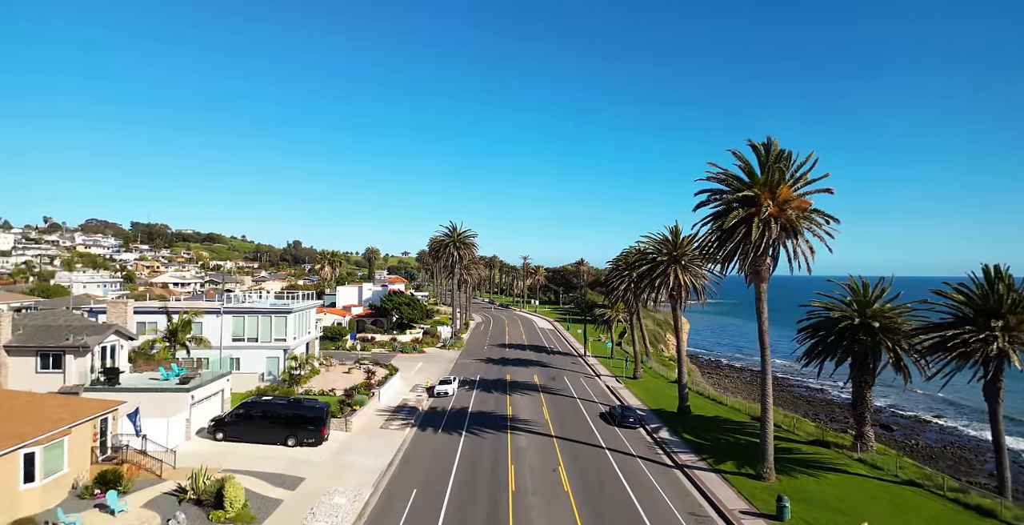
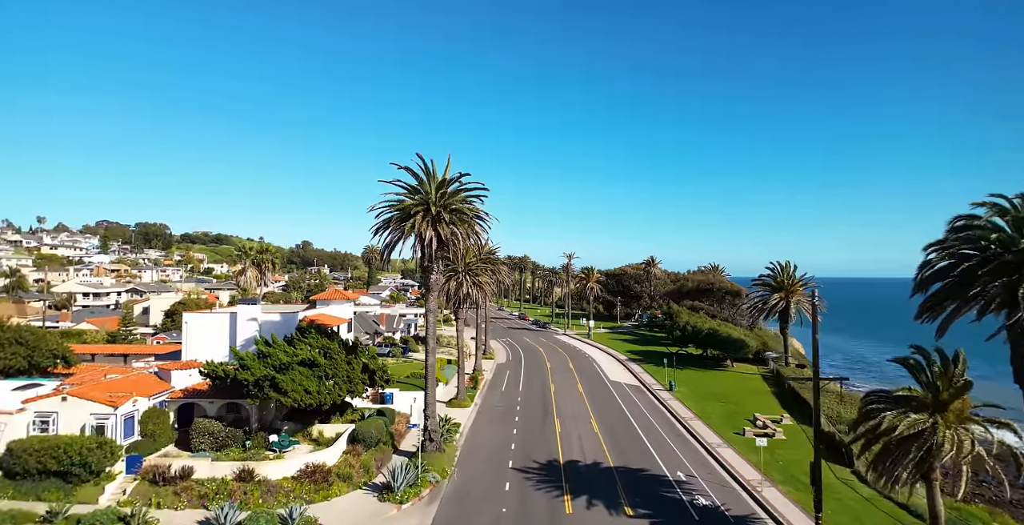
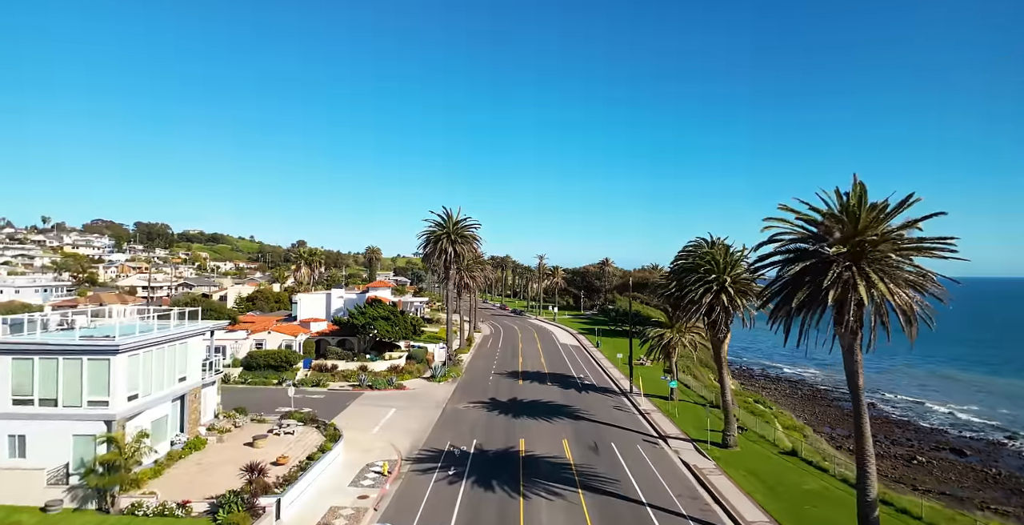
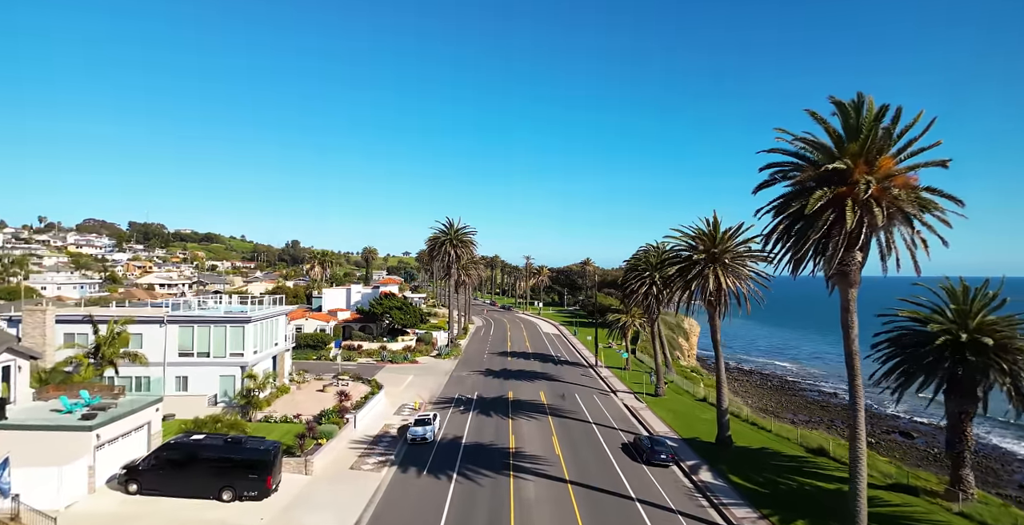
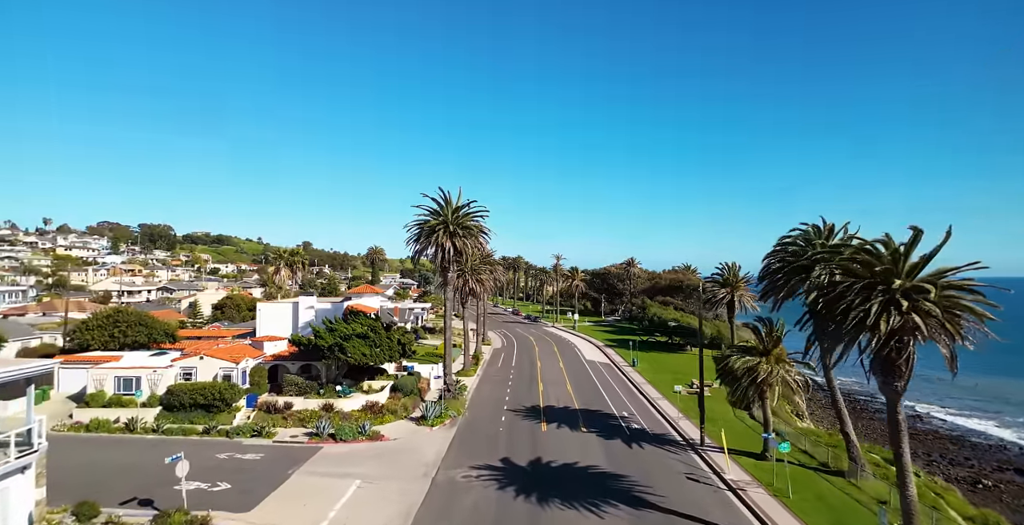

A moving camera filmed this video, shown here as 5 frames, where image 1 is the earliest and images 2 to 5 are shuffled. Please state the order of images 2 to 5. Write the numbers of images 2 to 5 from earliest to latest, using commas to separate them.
4, 3, 5, 2
